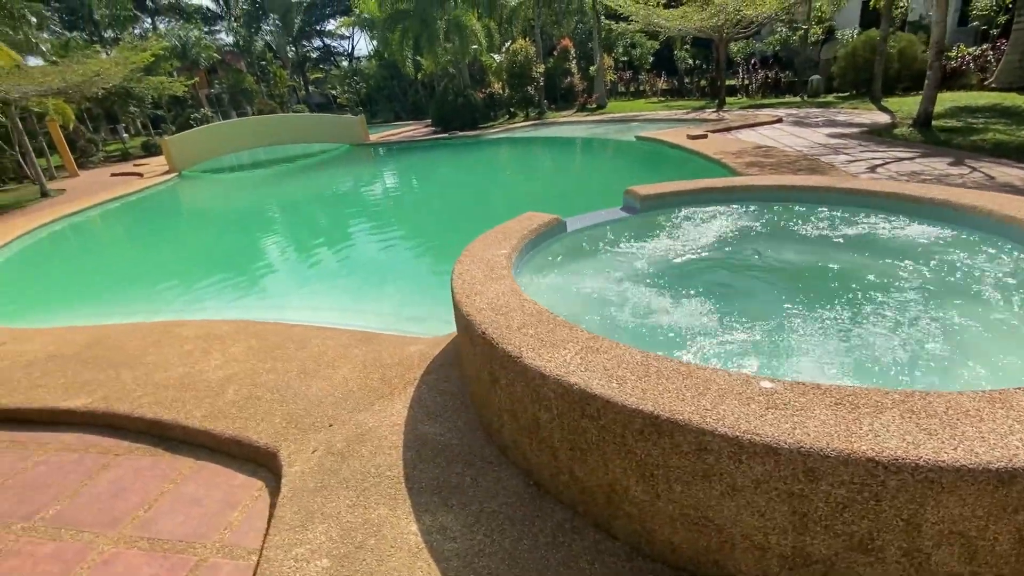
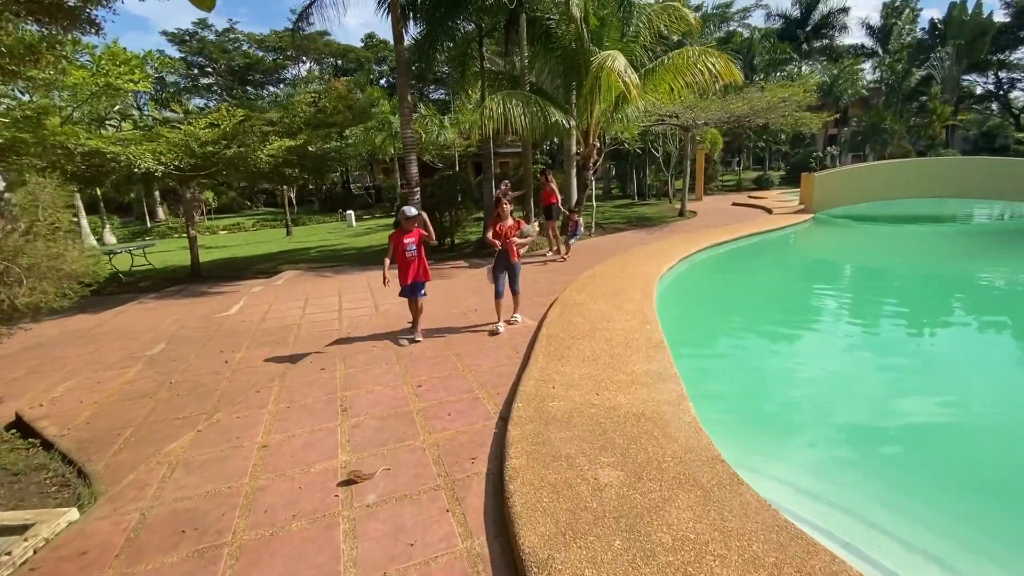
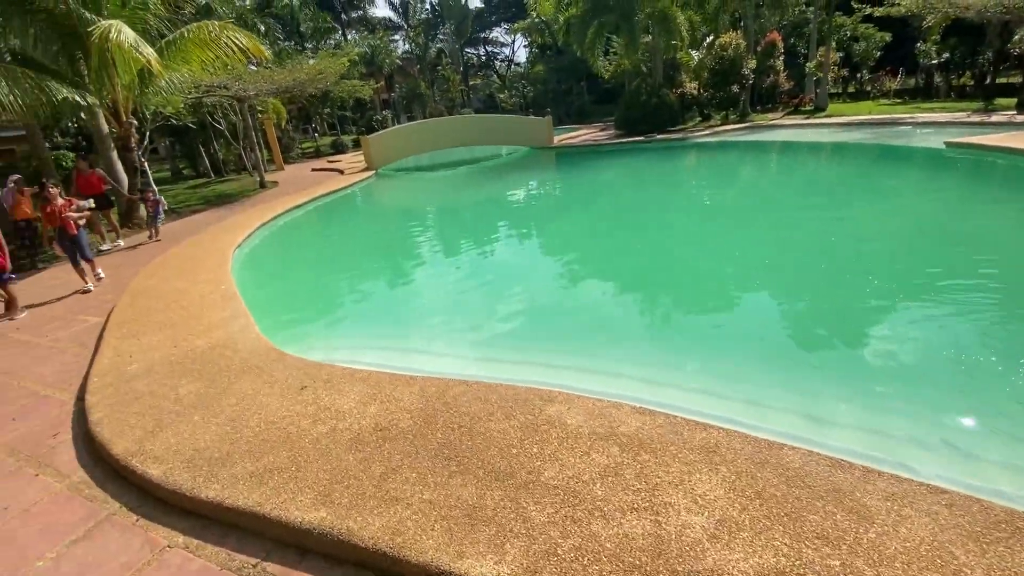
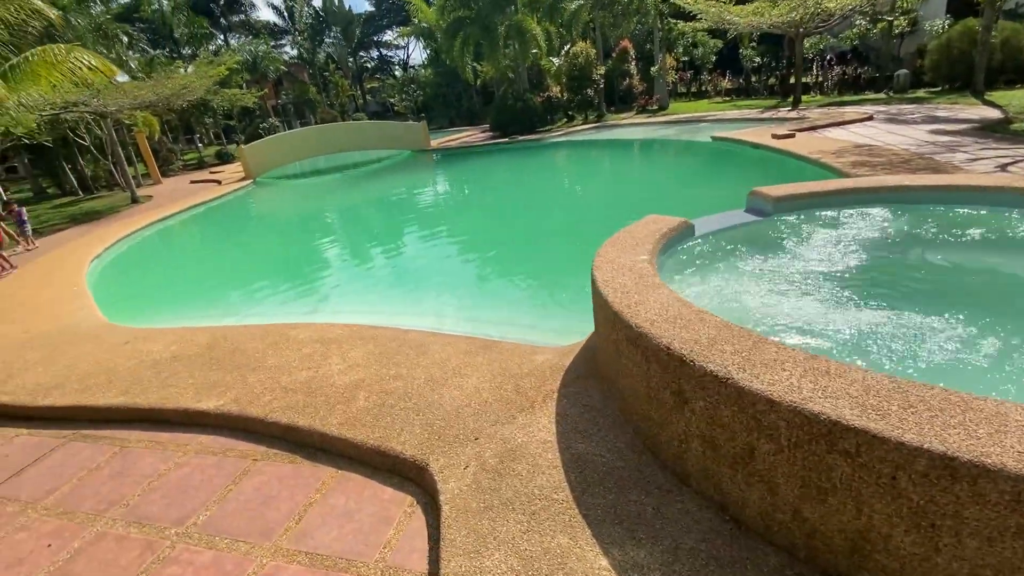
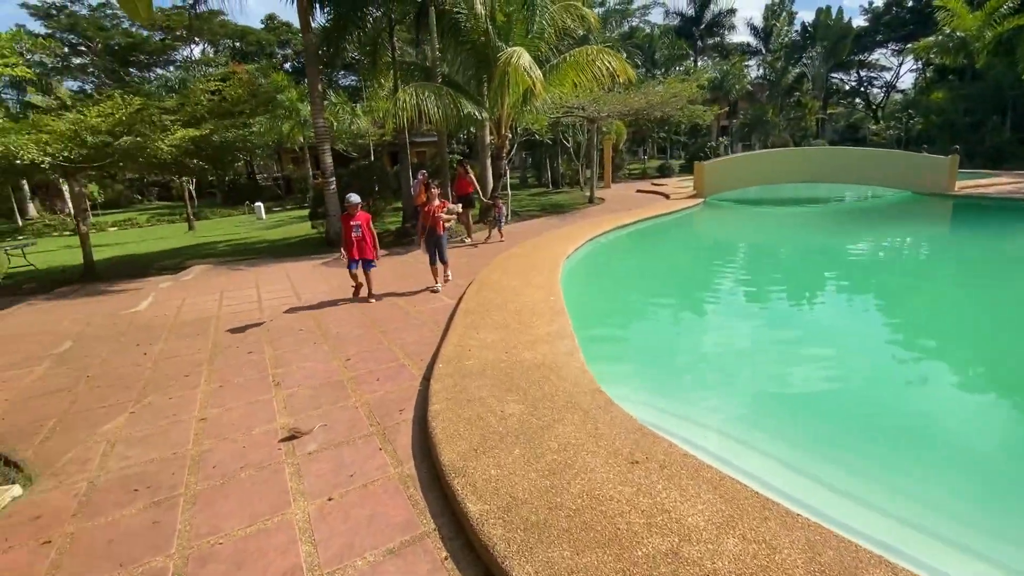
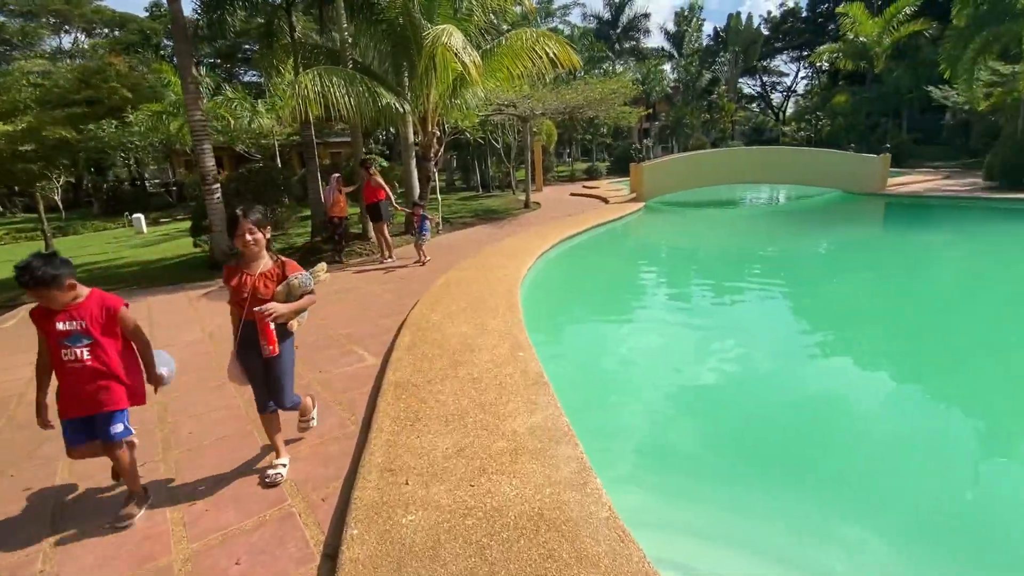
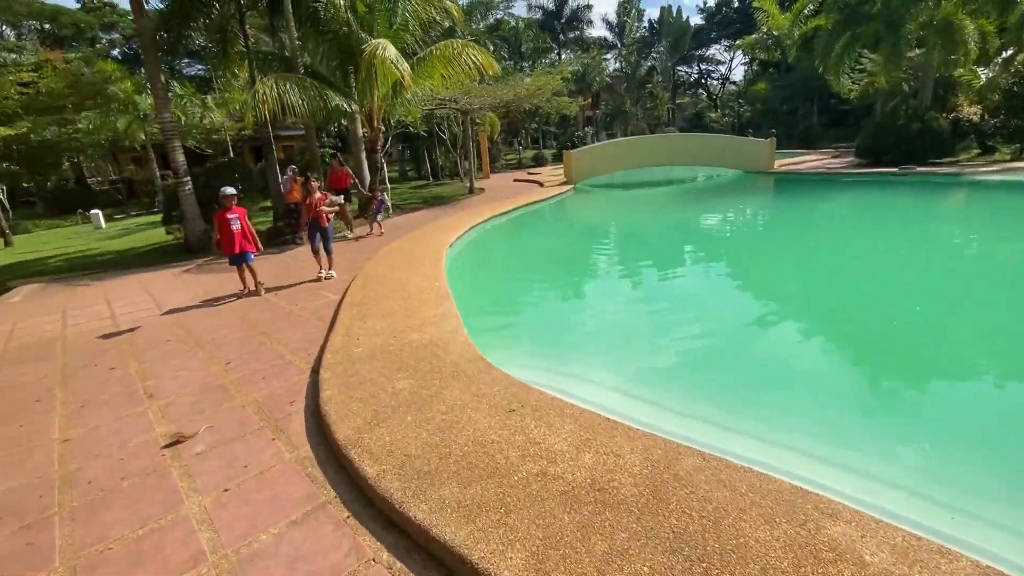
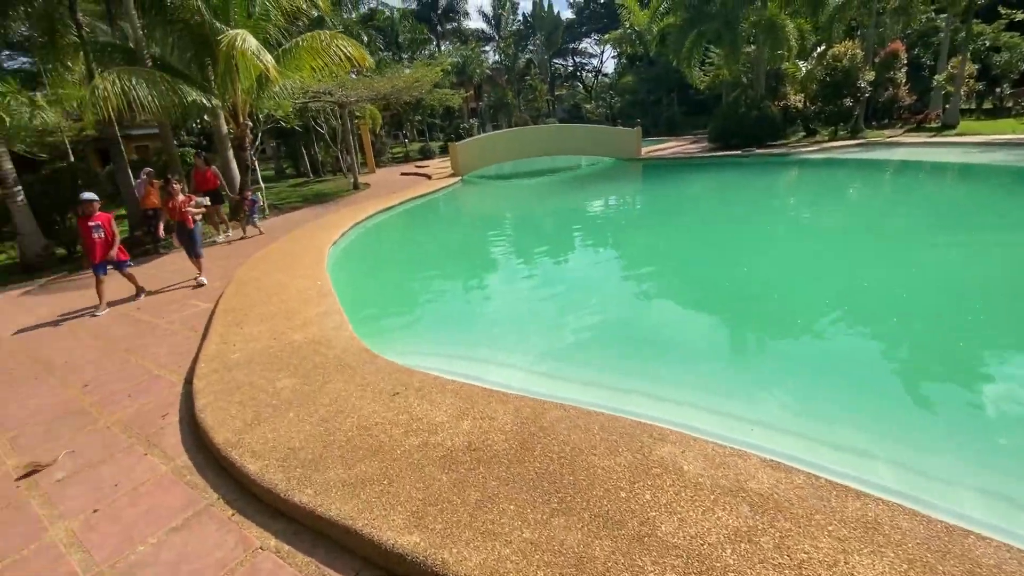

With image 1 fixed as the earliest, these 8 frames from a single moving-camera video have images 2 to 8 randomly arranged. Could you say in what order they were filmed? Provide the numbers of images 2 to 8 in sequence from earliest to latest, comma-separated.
4, 3, 8, 7, 5, 2, 6
